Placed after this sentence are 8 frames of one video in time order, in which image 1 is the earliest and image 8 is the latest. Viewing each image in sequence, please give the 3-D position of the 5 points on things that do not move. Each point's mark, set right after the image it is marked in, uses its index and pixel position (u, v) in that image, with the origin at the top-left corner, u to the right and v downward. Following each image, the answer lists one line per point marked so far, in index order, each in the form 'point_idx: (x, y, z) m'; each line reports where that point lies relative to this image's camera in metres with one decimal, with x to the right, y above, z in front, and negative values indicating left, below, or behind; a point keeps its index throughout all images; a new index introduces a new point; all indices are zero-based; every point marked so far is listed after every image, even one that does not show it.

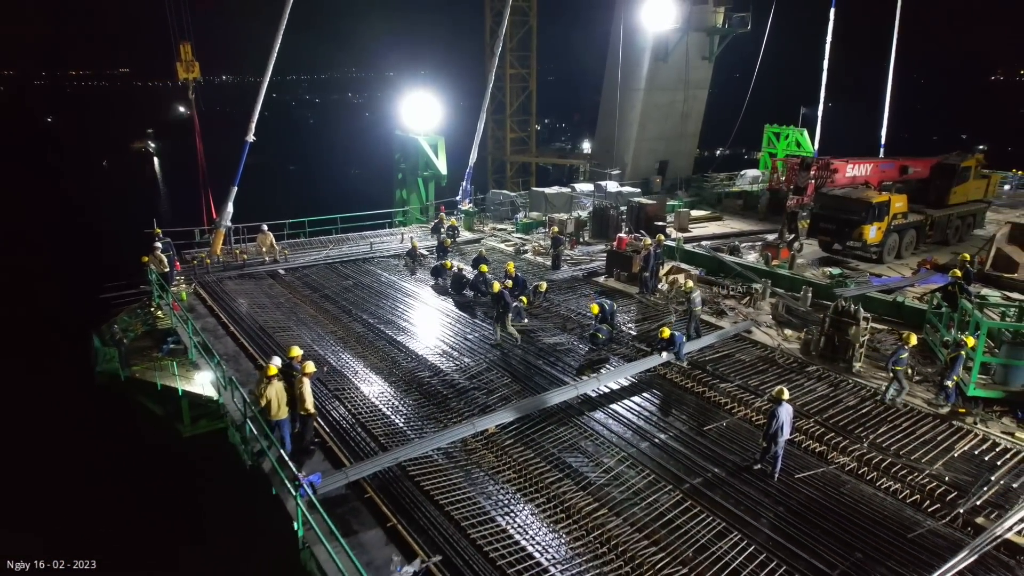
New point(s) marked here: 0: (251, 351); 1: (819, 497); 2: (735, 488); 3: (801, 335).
0: (-5.4, -1.3, +13.3) m
1: (+4.4, -3.0, +9.0) m
2: (+3.3, -2.9, +9.1) m
3: (+6.6, -1.1, +14.2) m
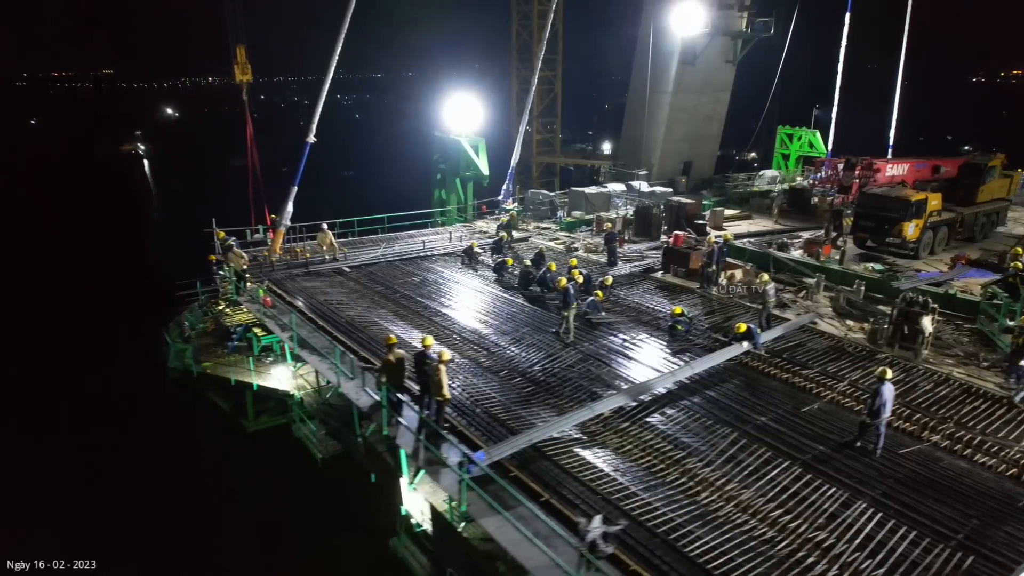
0: (-3.5, -1.2, +13.9) m
1: (+6.4, -2.8, +9.7) m
2: (+5.3, -2.7, +9.8) m
3: (+8.5, -0.9, +14.9) m
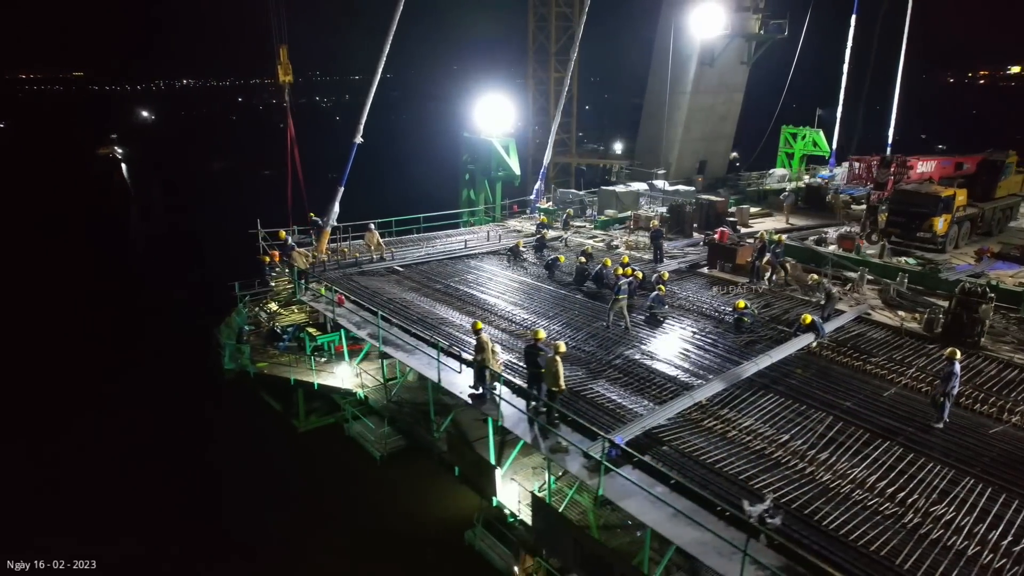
0: (-1.8, -1.2, +14.2) m
1: (+8.2, -2.6, +10.2) m
2: (+7.1, -2.5, +10.4) m
3: (+10.1, -0.7, +15.5) m
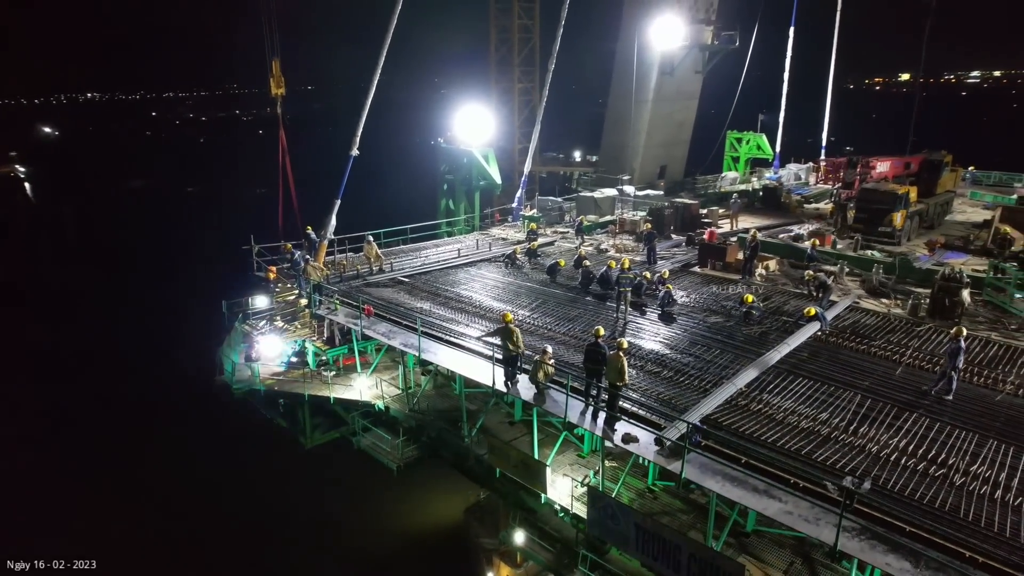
0: (-1.1, -1.3, +14.5) m
1: (+9.3, -2.3, +11.6) m
2: (+8.2, -2.3, +11.6) m
3: (+10.6, -0.4, +17.1) m
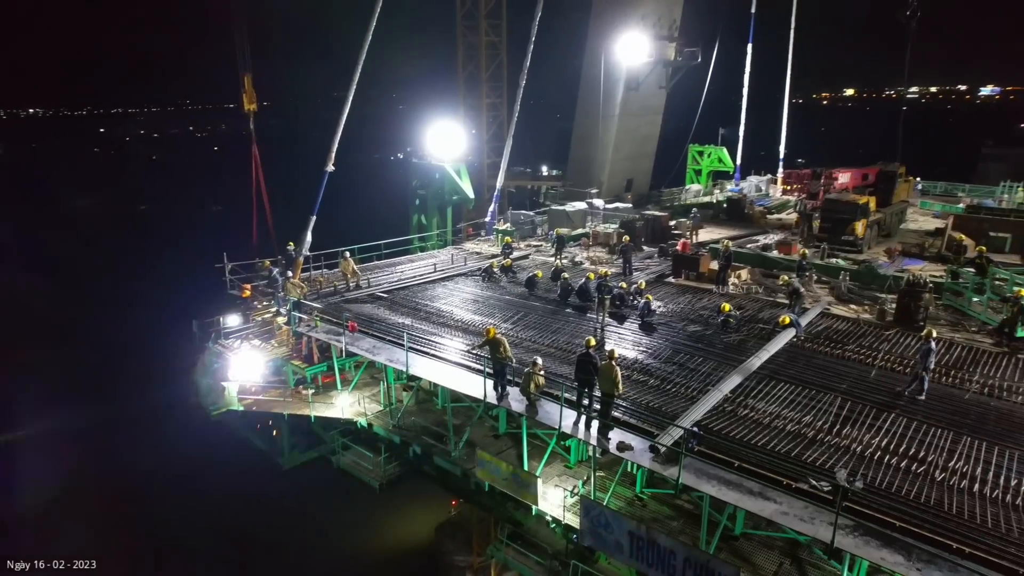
0: (-1.4, -1.7, +14.5) m
1: (+9.2, -2.4, +12.1) m
2: (+8.0, -2.4, +12.1) m
3: (+10.1, -0.6, +17.7) m
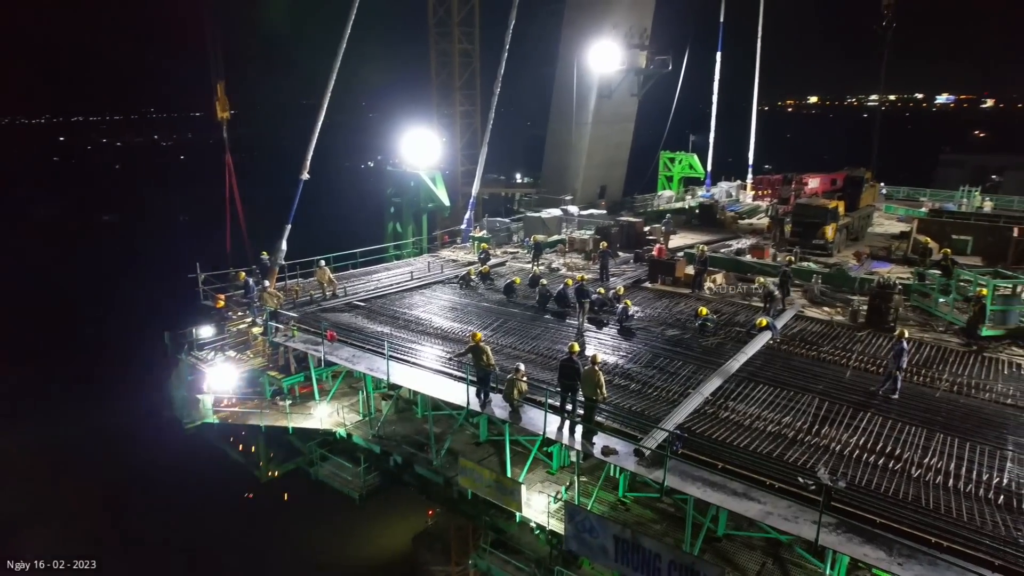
0: (-1.8, -1.8, +14.4) m
1: (+8.8, -2.4, +12.5) m
2: (+7.7, -2.4, +12.4) m
3: (+9.5, -0.7, +18.1) m
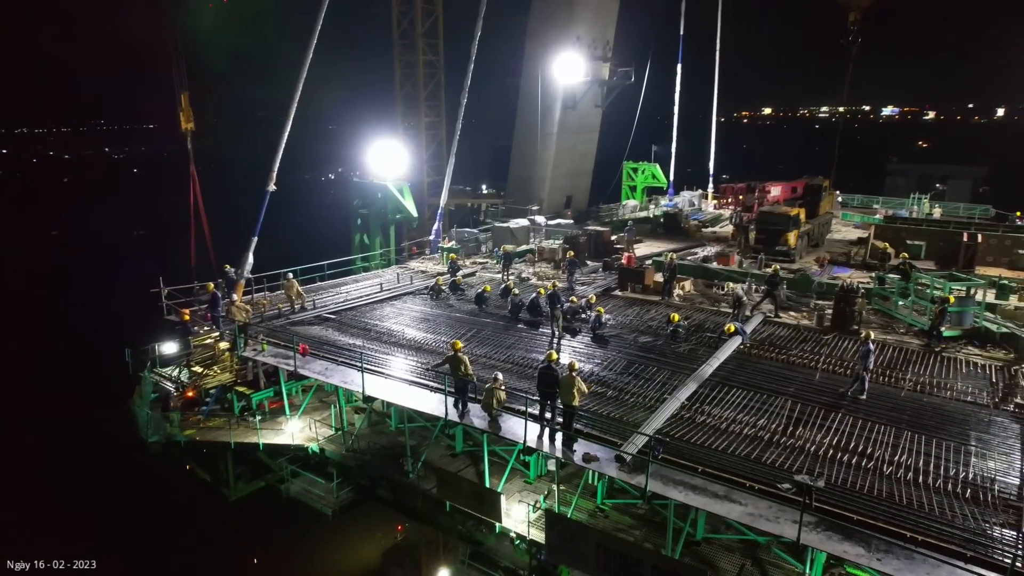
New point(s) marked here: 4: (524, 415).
0: (-2.4, -2.1, +14.2) m
1: (+8.4, -2.4, +12.9) m
2: (+7.3, -2.5, +12.7) m
3: (+8.8, -0.8, +18.6) m
4: (+0.2, -2.4, +11.6) m
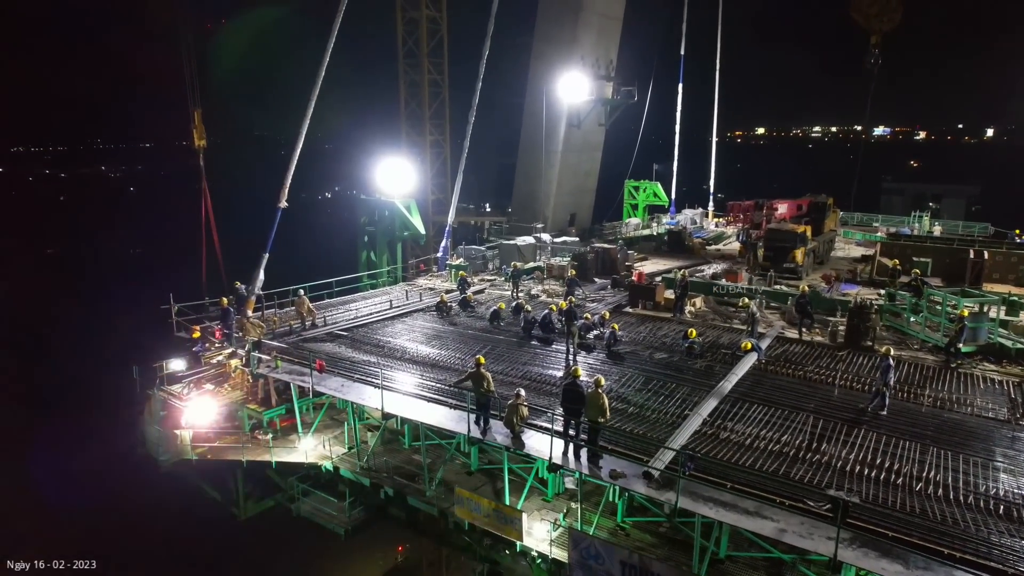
0: (-2.0, -2.4, +14.1) m
1: (+8.8, -2.8, +12.8) m
2: (+7.7, -2.8, +12.7) m
3: (+9.1, -1.3, +18.6) m
4: (+0.6, -2.7, +11.6) m
